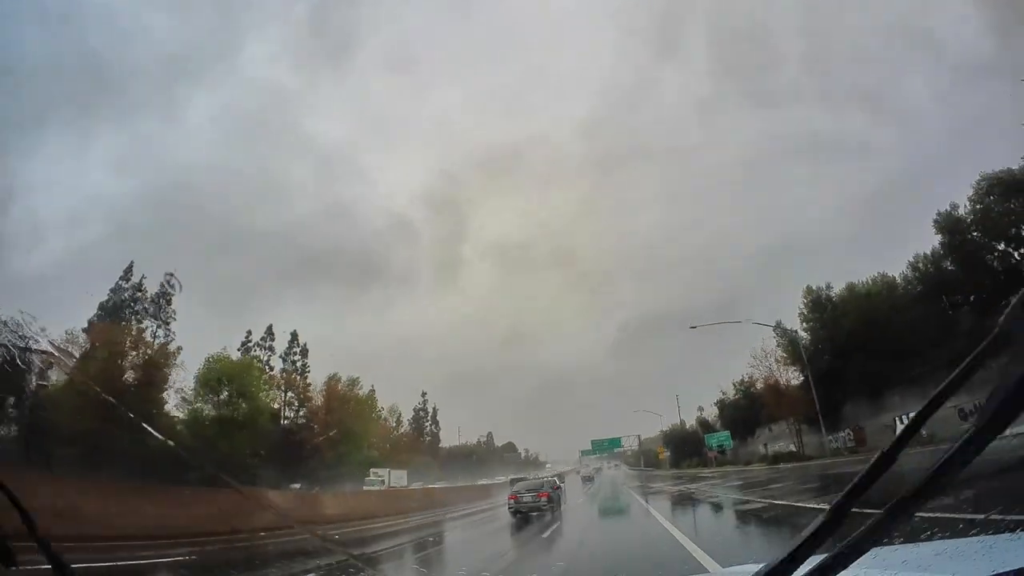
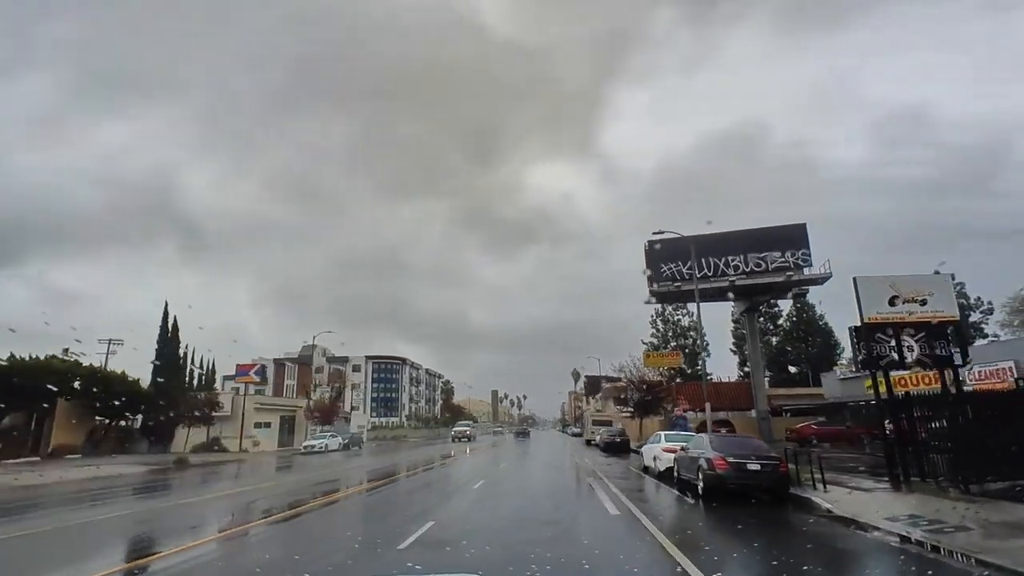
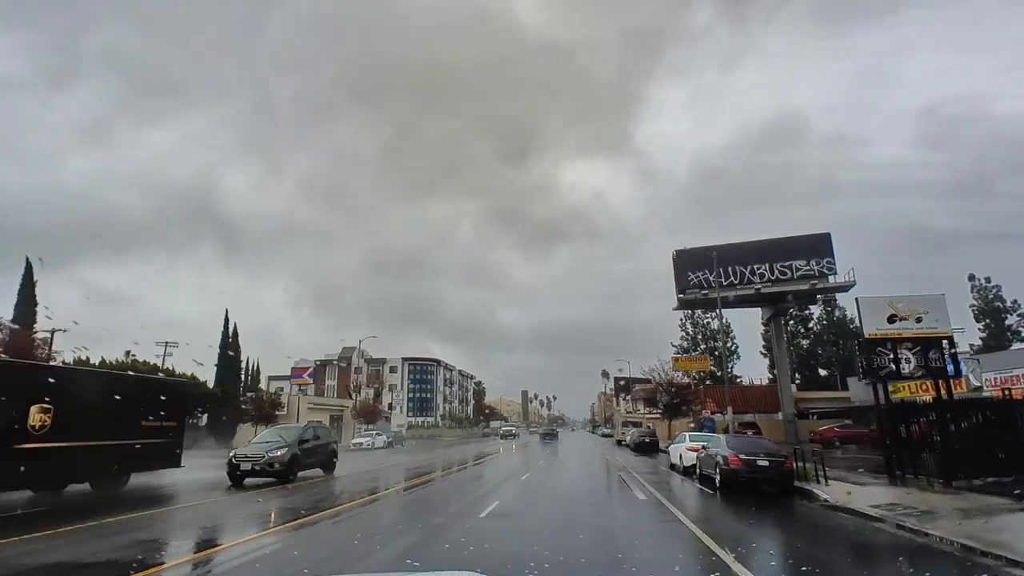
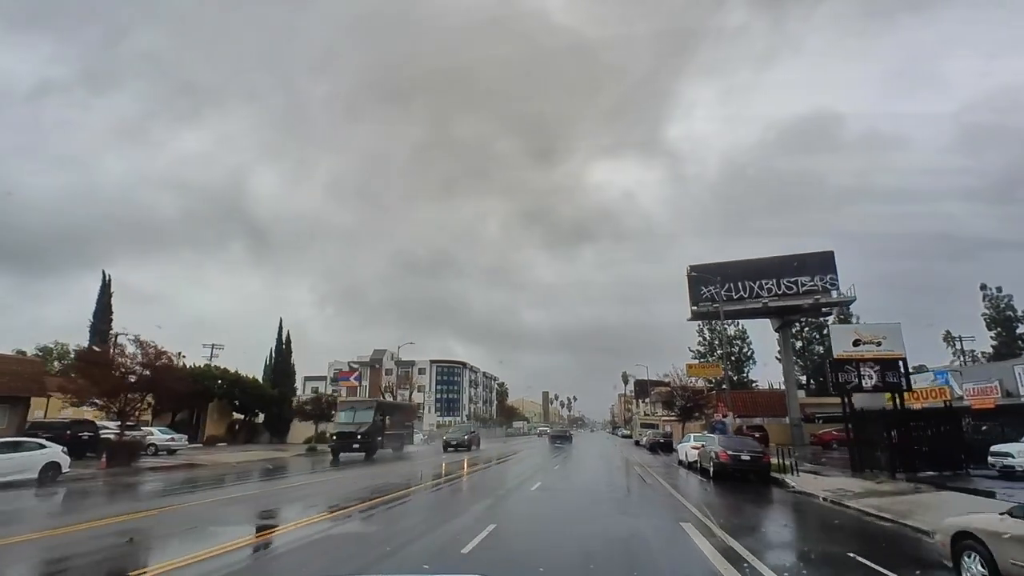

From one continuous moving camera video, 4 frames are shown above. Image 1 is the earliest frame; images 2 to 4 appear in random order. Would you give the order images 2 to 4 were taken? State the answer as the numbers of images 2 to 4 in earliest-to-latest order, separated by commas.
4, 3, 2
